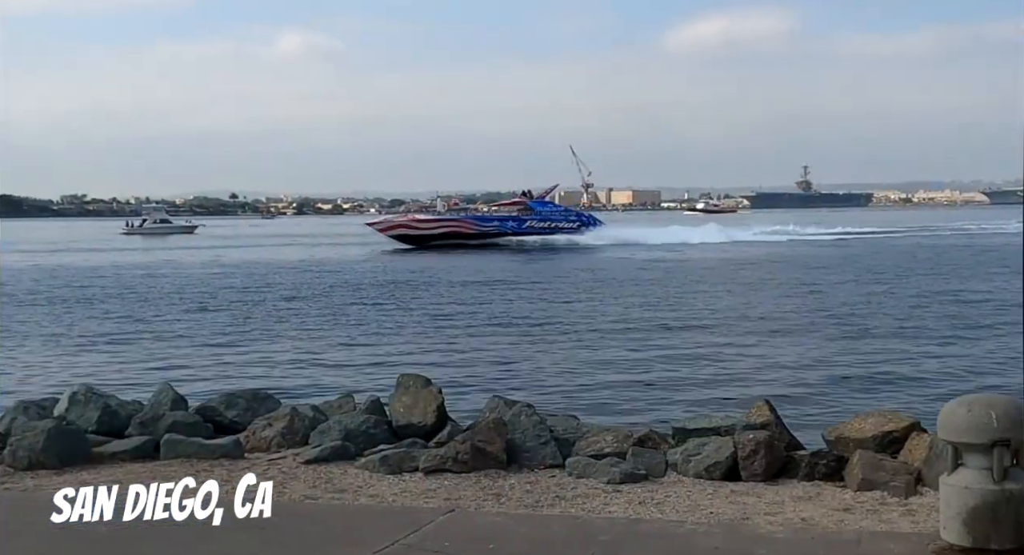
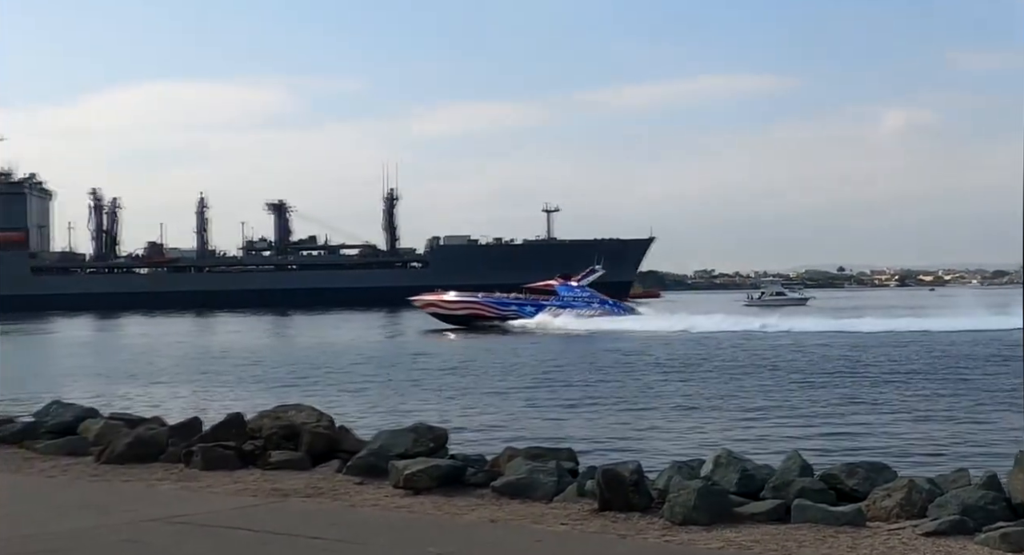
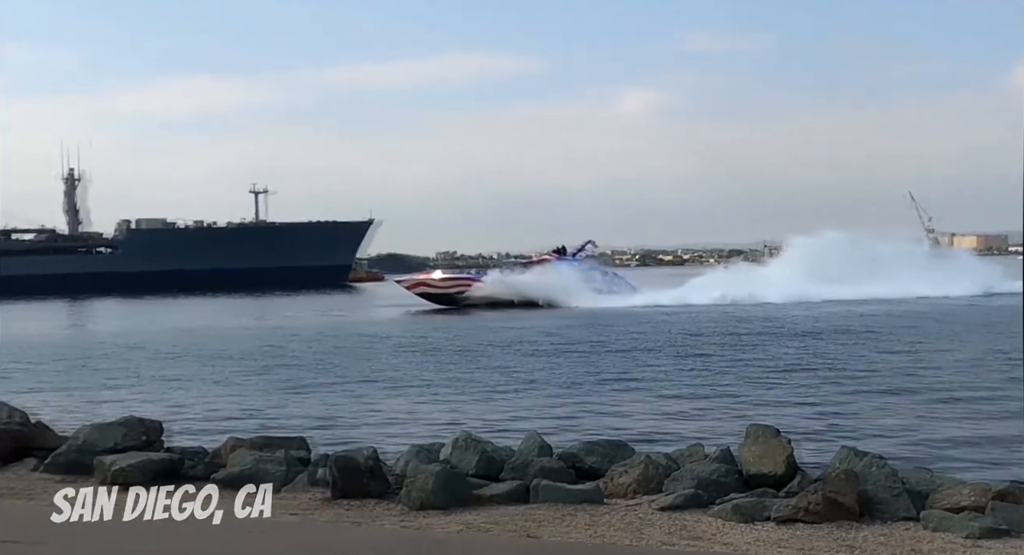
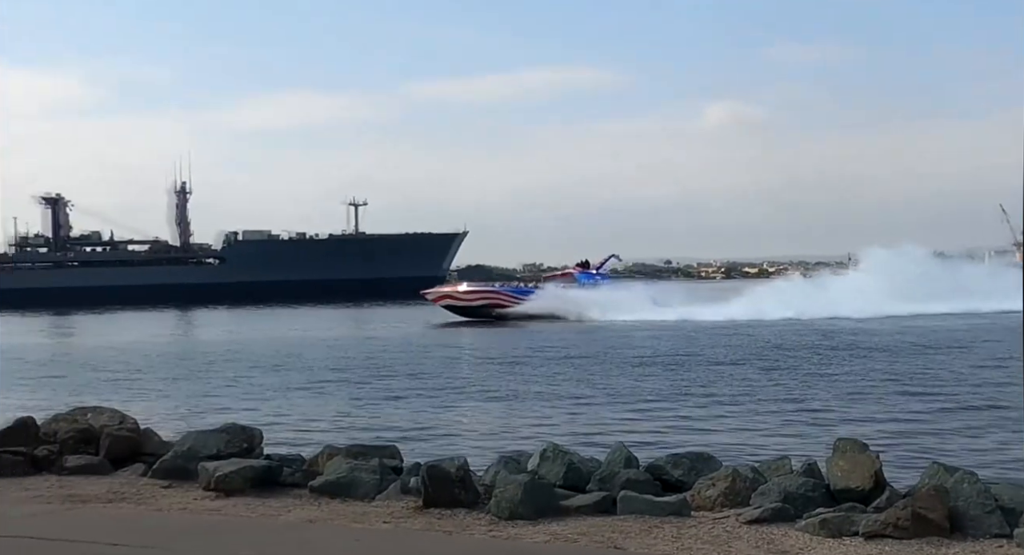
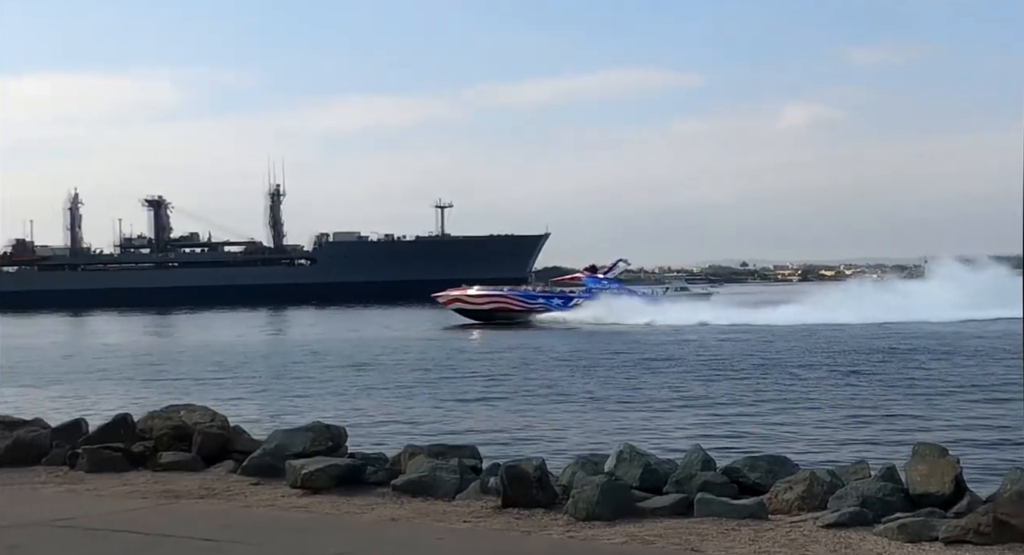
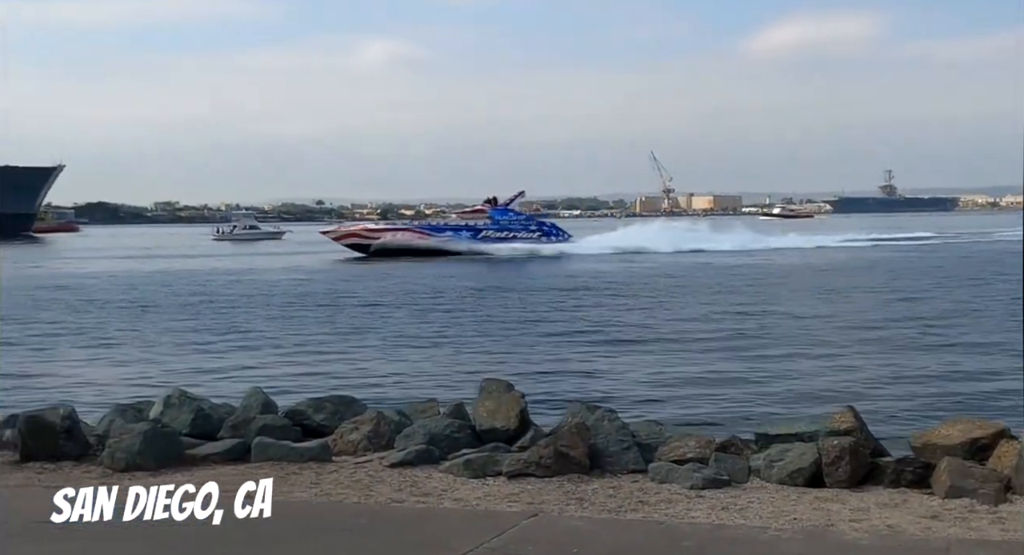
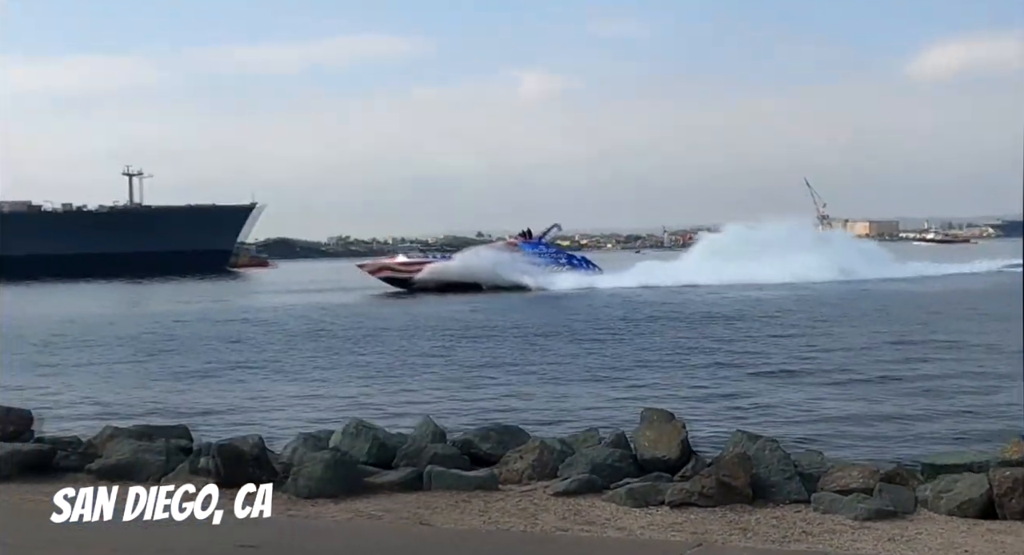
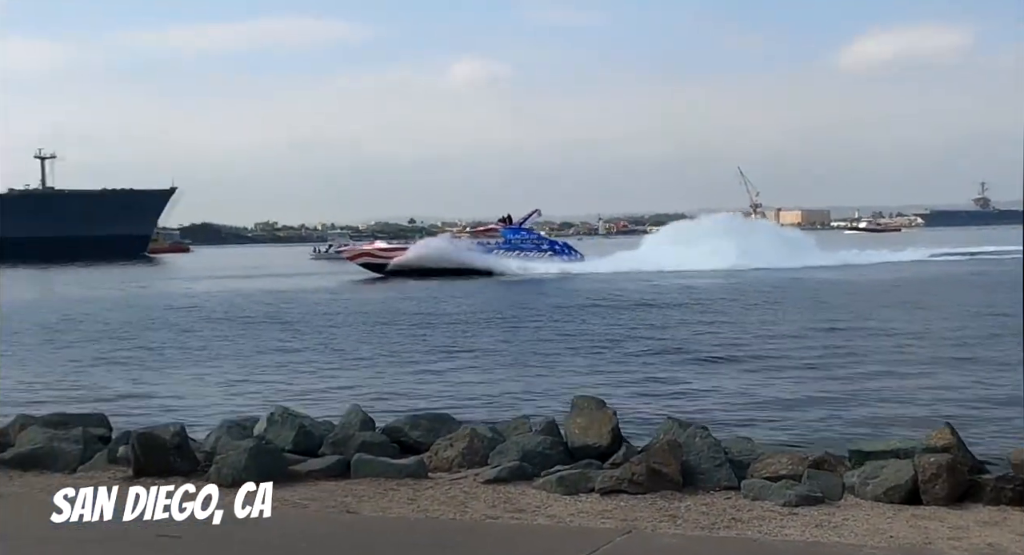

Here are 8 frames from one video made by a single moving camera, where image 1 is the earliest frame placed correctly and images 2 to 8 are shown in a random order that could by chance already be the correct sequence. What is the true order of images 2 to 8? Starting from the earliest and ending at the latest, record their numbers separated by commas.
6, 8, 7, 3, 4, 5, 2
